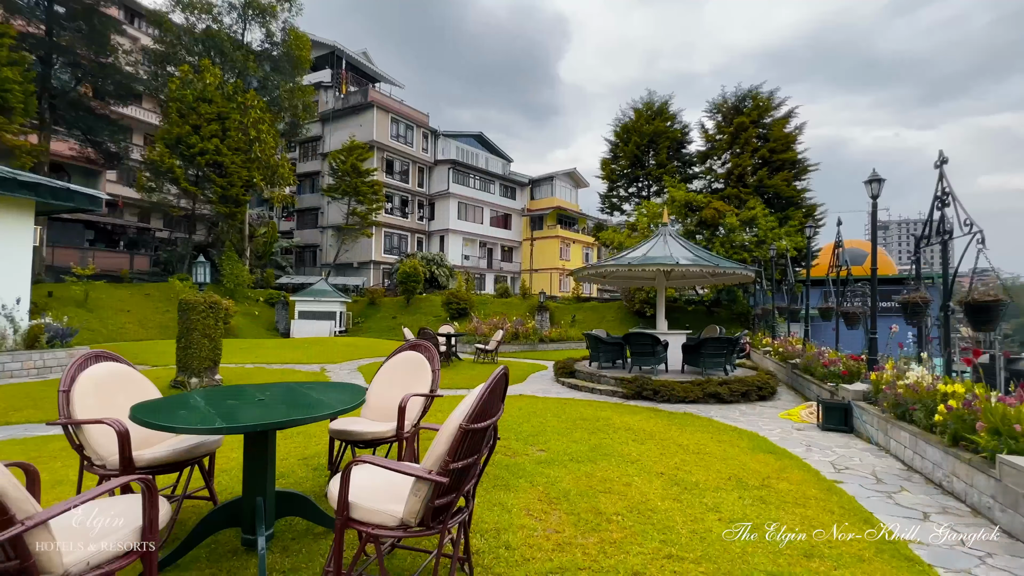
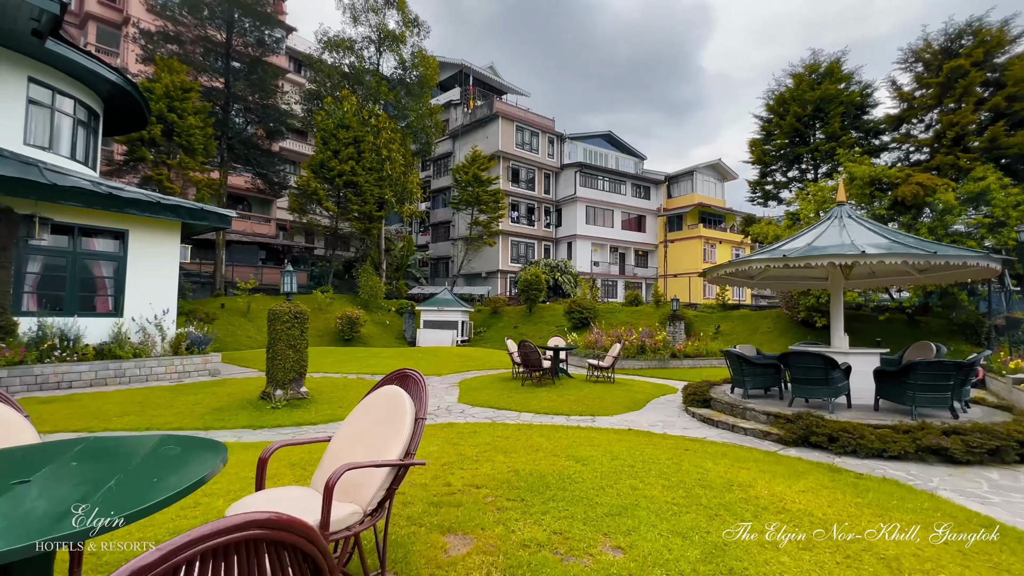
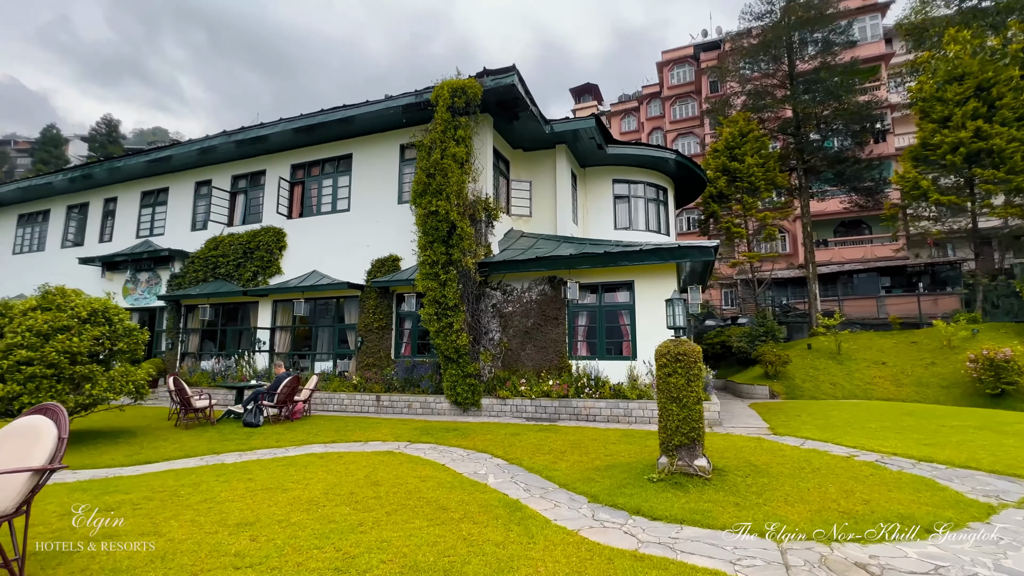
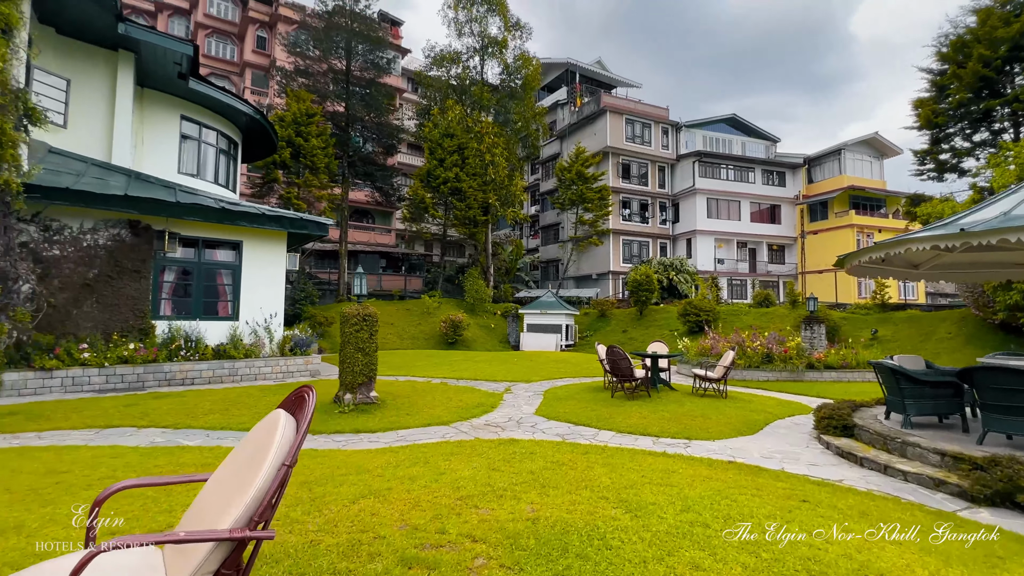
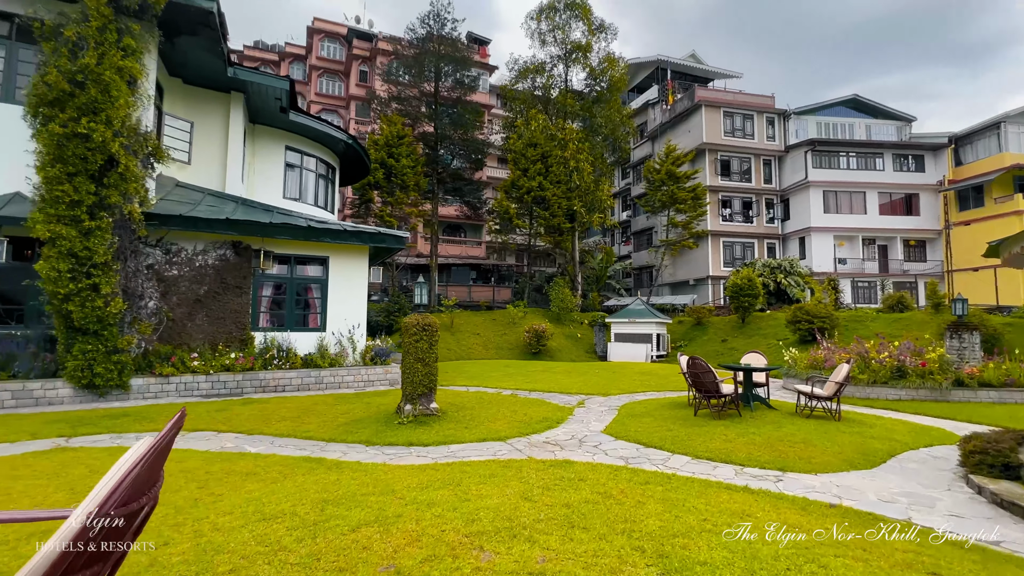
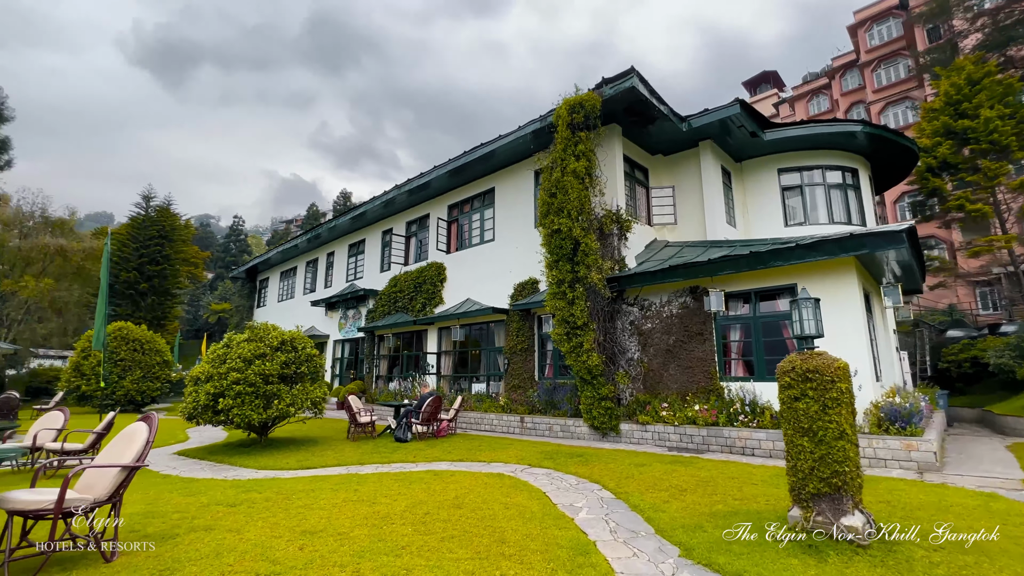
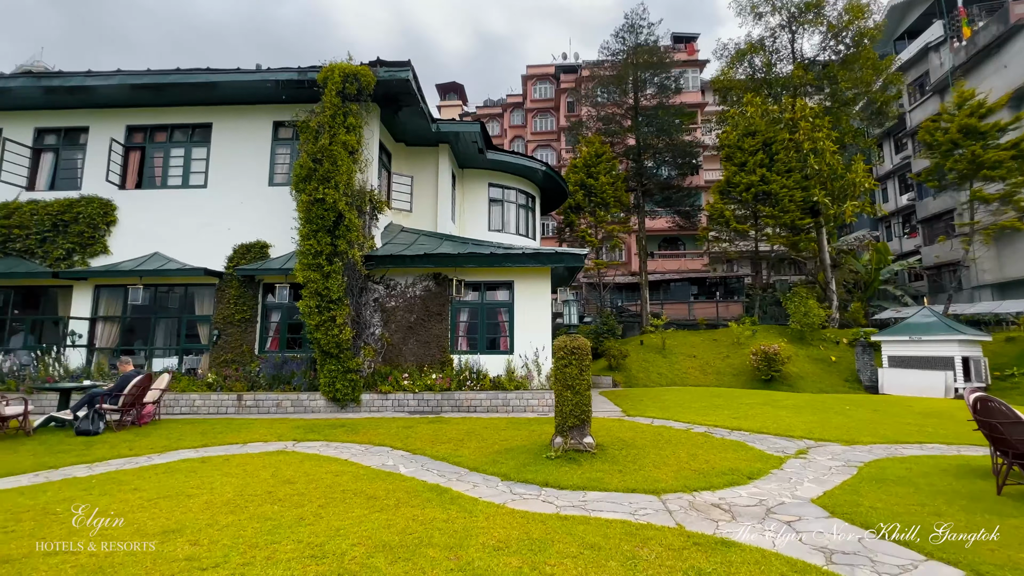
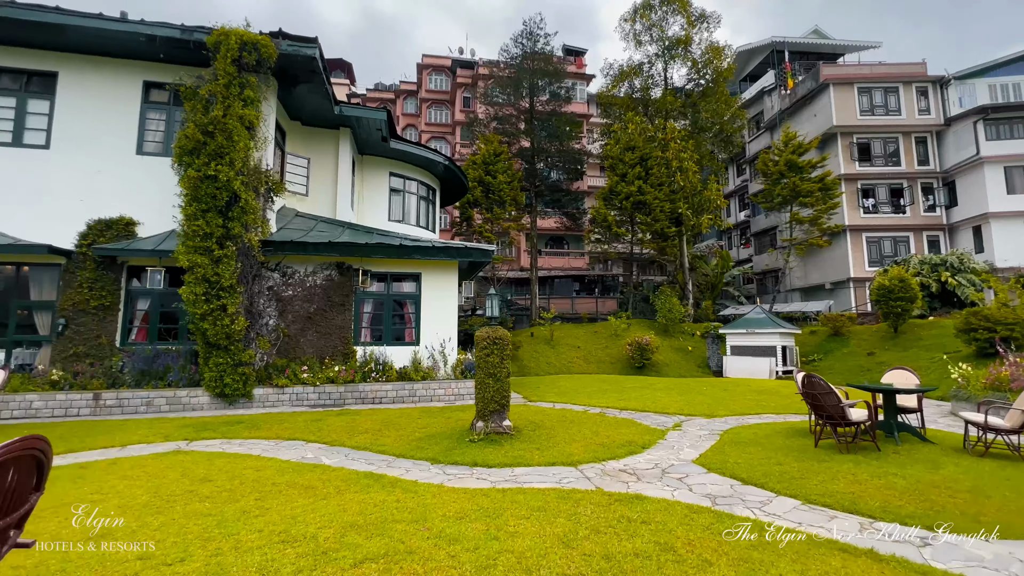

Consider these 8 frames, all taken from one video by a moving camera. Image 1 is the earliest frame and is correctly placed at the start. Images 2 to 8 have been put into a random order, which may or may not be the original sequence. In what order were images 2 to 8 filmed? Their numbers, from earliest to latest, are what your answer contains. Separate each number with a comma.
2, 4, 5, 8, 7, 3, 6
